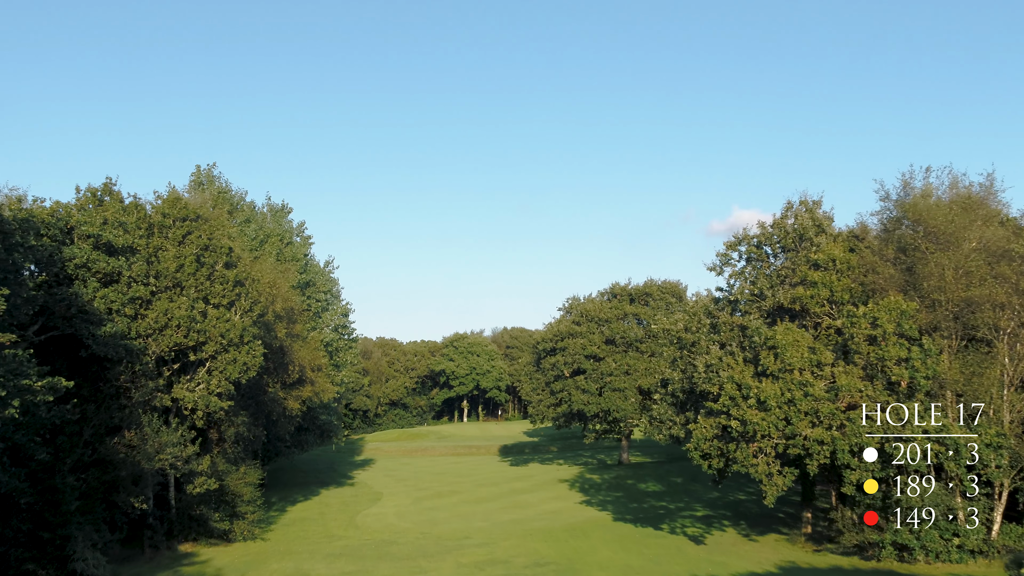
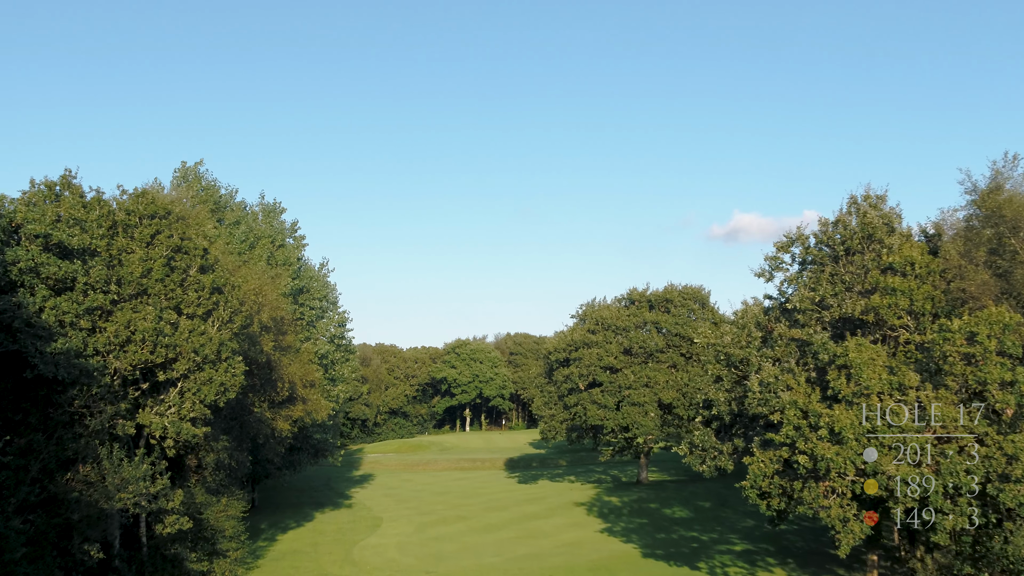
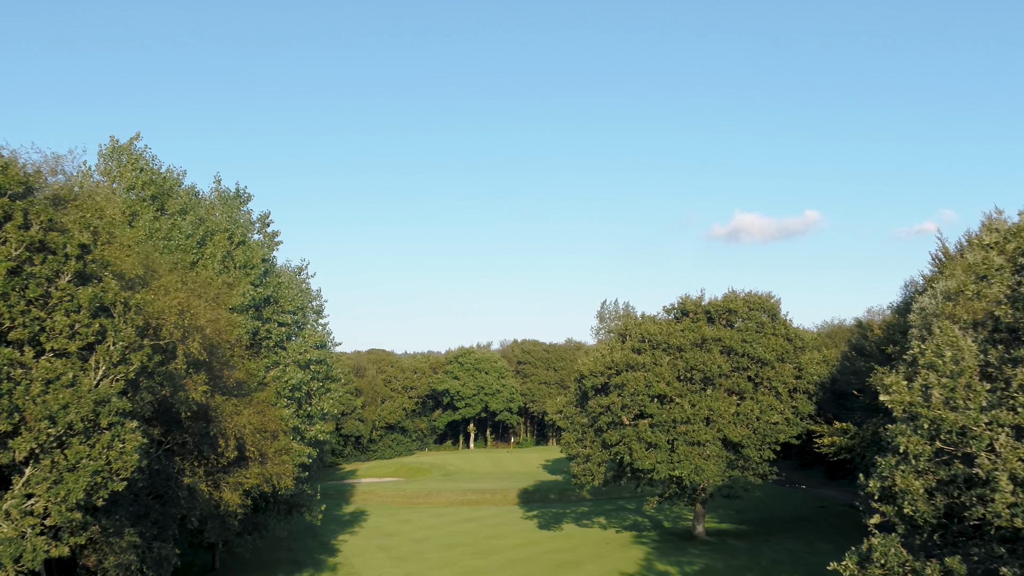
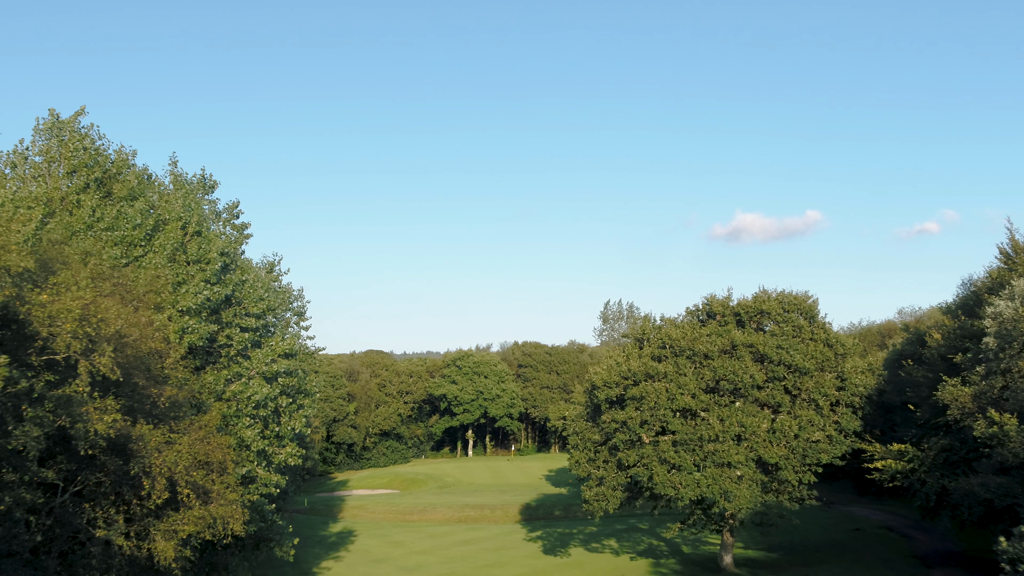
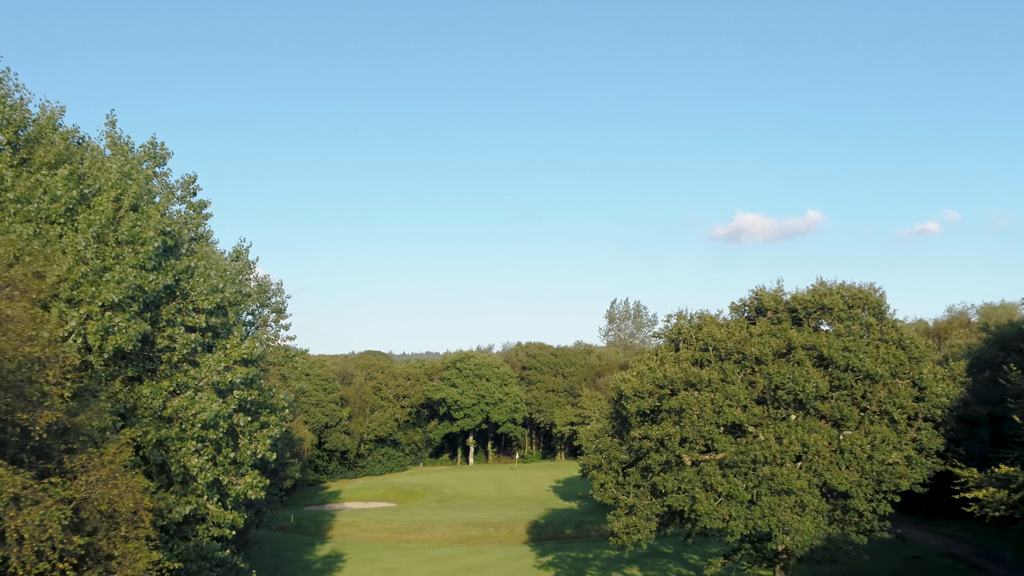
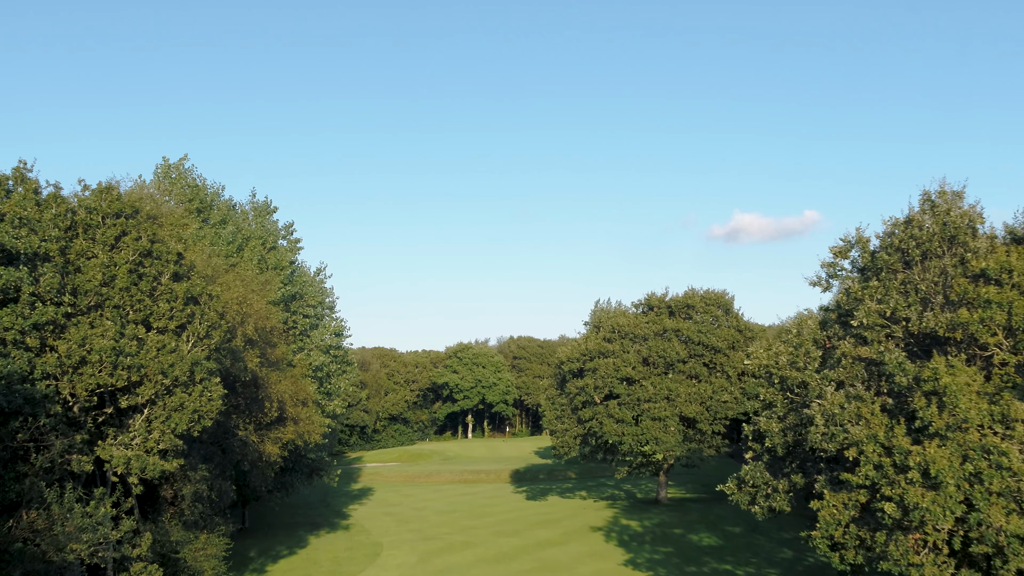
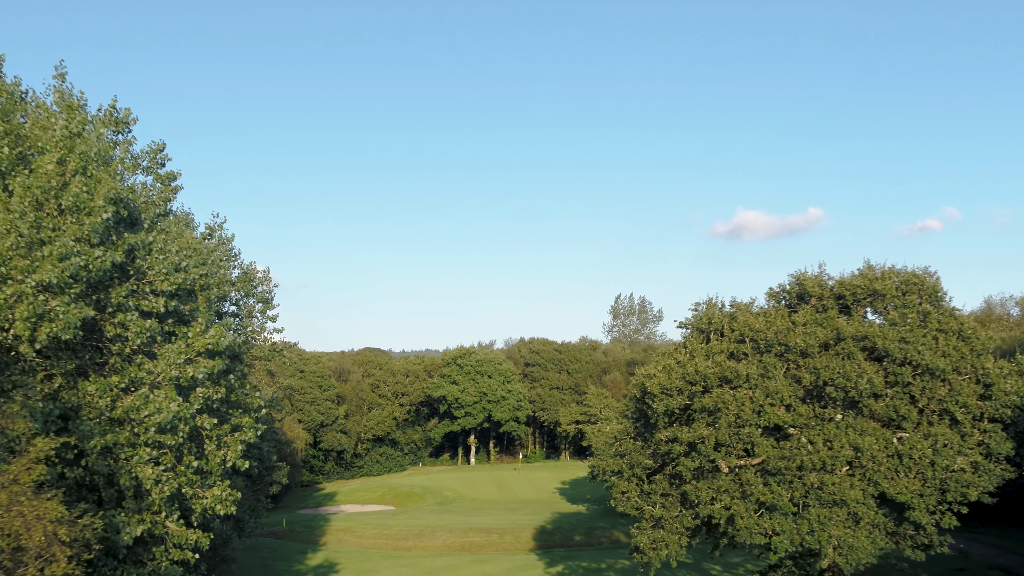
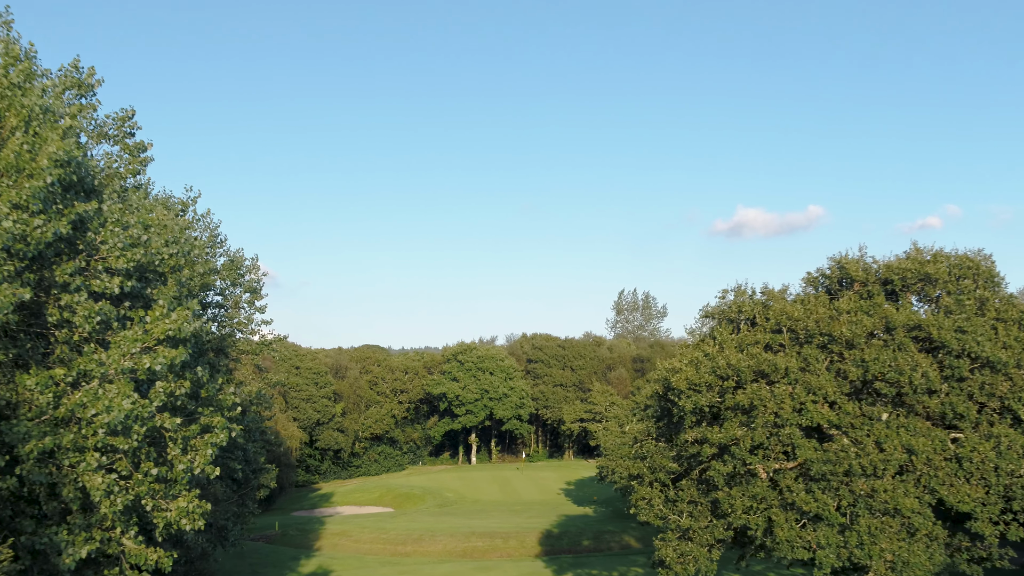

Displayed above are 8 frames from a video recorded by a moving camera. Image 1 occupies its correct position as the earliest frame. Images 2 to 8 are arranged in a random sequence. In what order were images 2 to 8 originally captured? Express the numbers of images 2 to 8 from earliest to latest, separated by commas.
2, 6, 3, 4, 5, 7, 8
